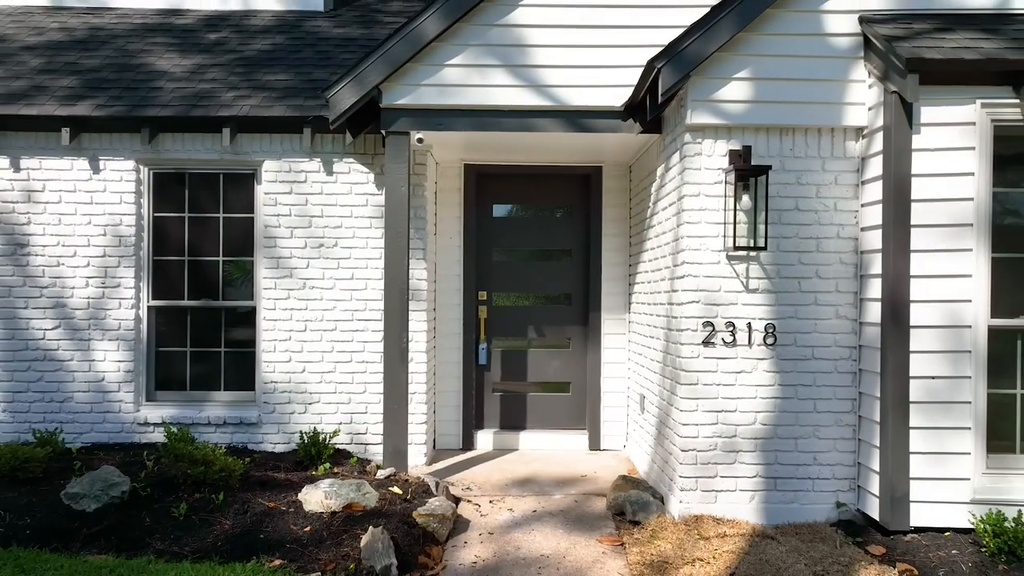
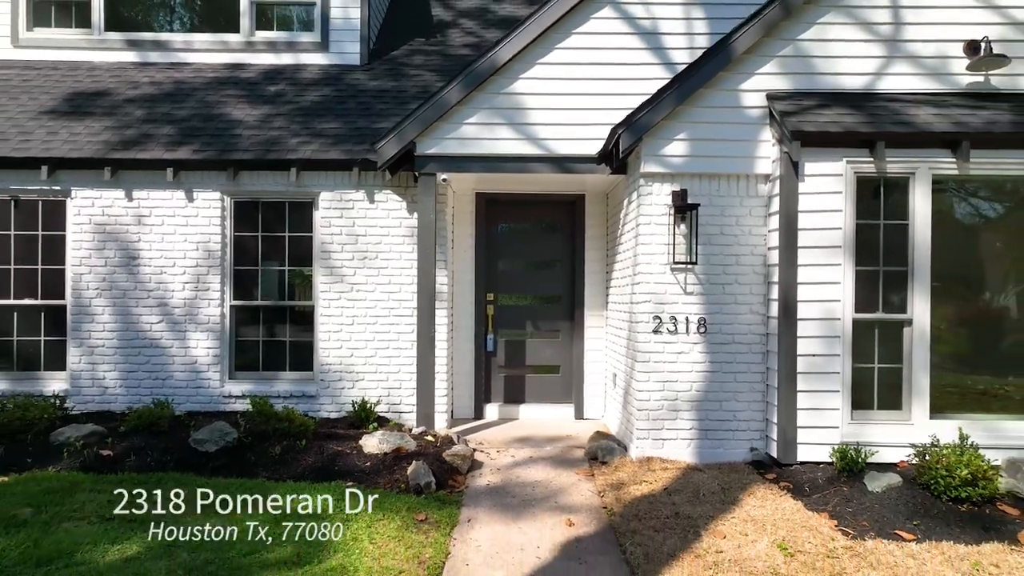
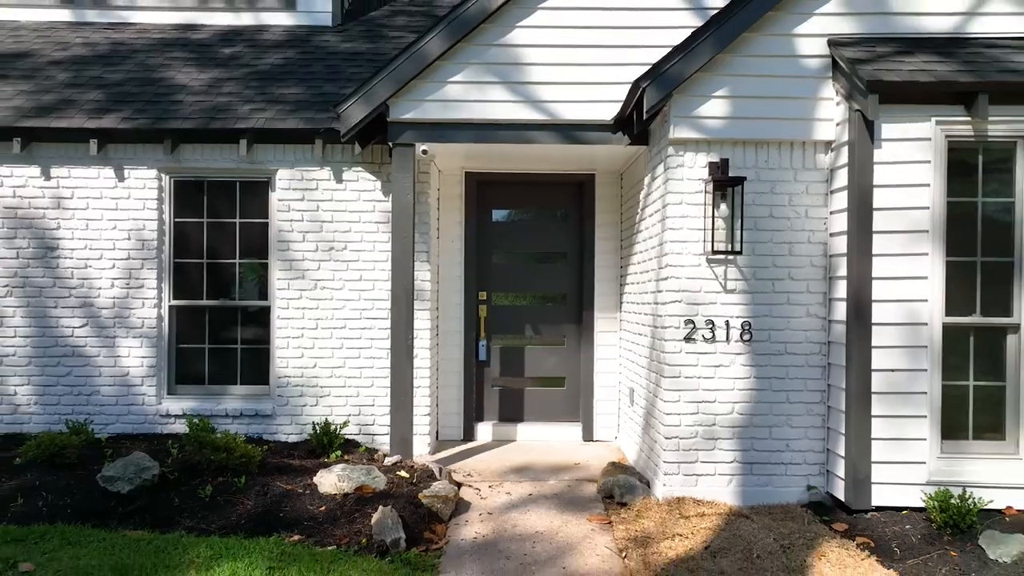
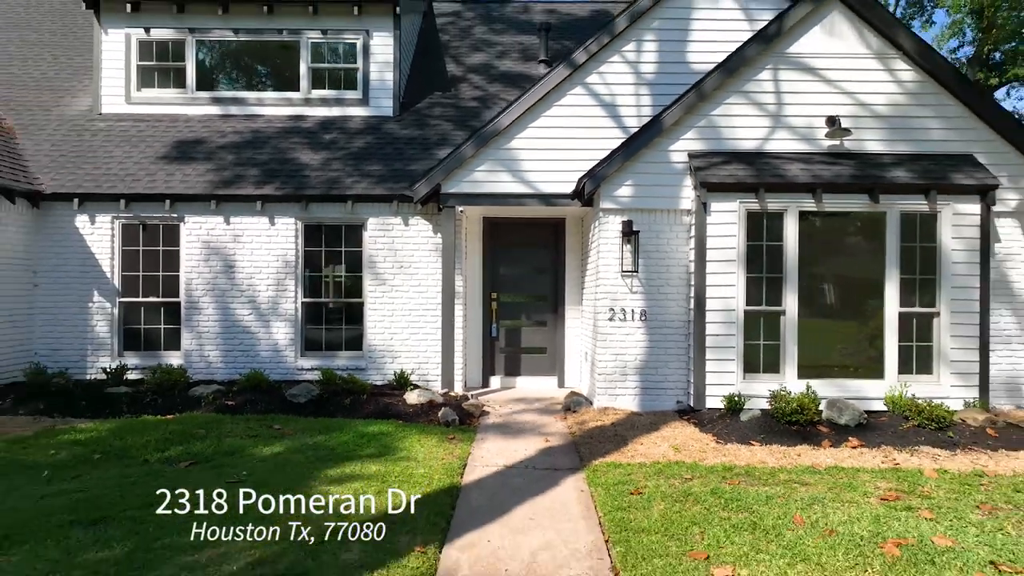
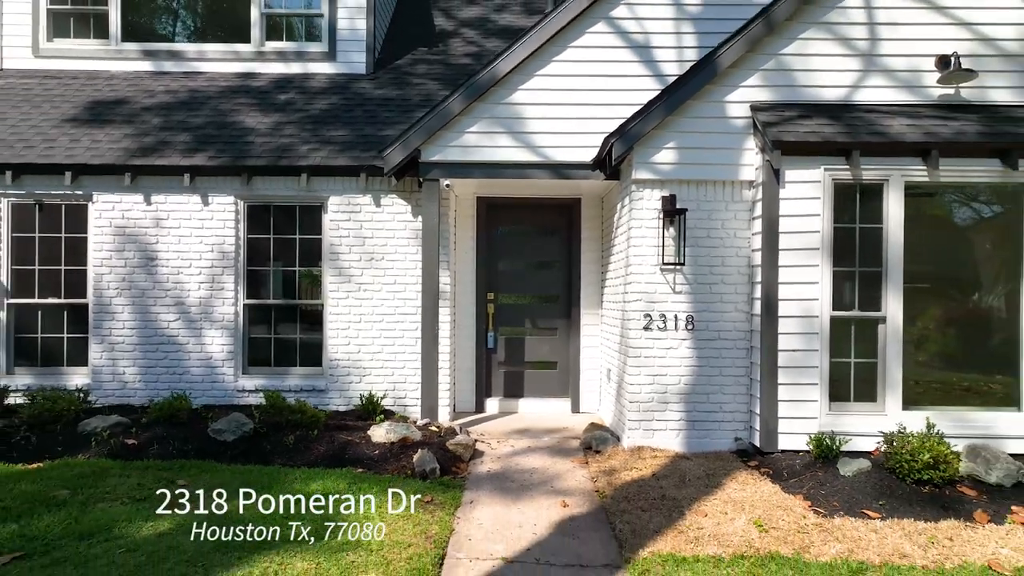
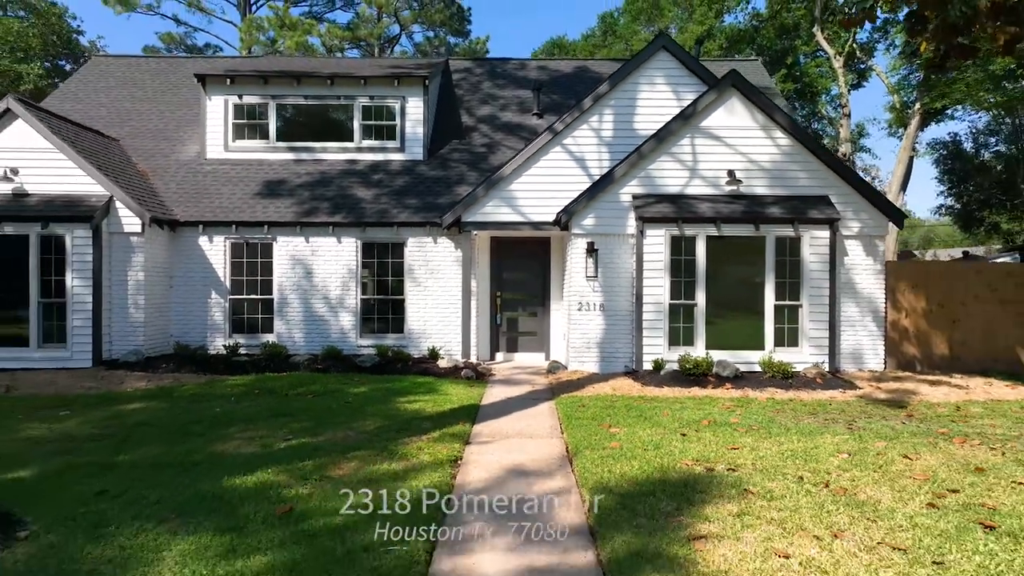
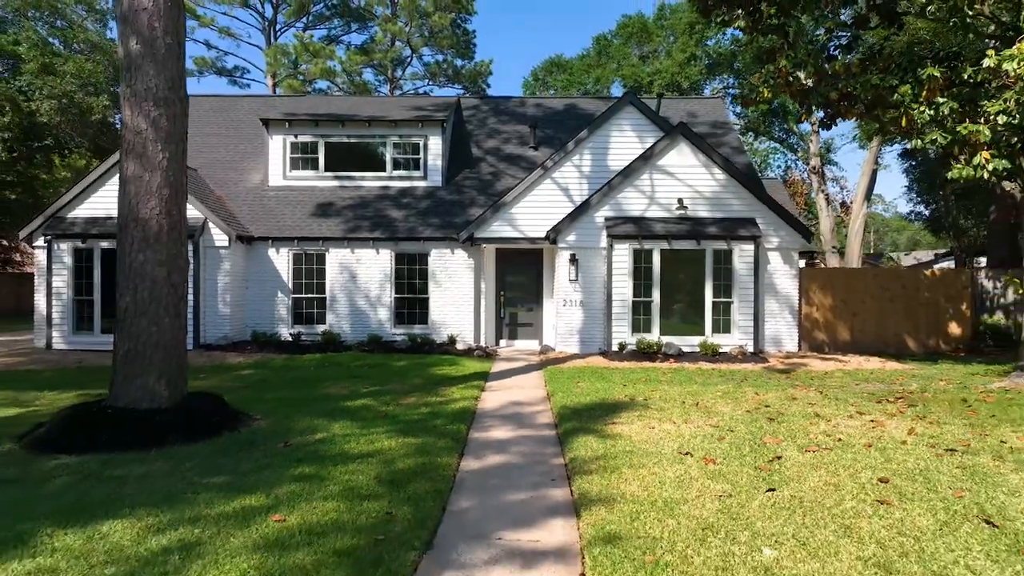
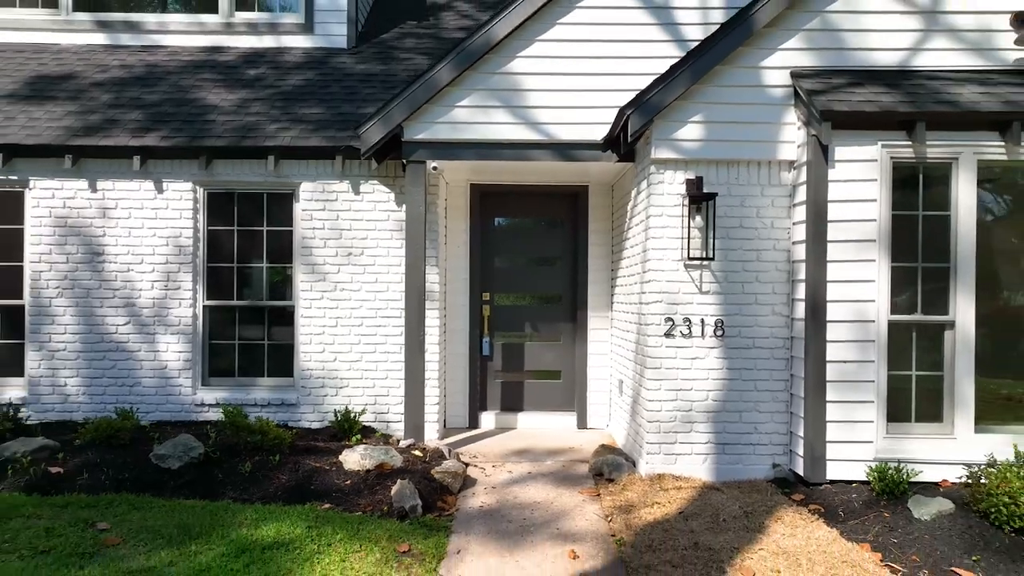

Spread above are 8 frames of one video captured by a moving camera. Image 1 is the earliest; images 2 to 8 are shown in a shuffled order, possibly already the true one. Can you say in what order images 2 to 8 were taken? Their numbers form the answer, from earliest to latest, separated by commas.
3, 8, 2, 5, 4, 6, 7
